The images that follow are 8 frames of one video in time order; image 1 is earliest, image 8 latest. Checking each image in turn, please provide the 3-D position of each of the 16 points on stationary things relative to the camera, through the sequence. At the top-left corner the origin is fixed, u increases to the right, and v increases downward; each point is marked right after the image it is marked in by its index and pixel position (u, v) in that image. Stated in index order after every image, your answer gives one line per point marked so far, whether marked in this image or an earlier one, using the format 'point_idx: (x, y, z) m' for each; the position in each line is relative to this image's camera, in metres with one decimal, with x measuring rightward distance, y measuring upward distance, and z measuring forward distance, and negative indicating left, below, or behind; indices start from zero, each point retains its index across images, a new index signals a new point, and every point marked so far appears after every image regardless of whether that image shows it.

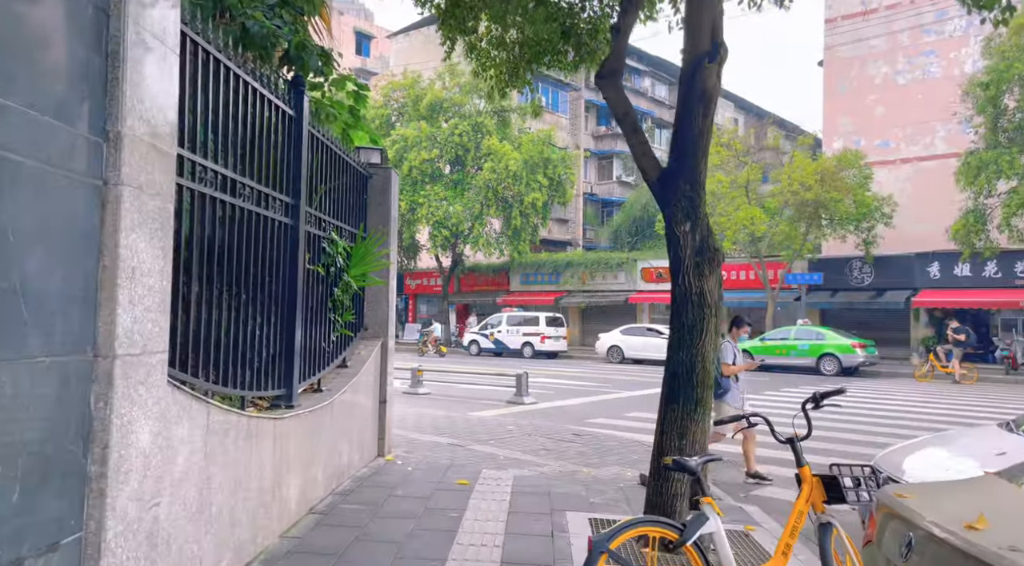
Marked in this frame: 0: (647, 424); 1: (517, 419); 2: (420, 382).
0: (+1.9, -1.9, +12.7) m
1: (+0.1, -1.8, +12.0) m
2: (-1.6, -1.8, +16.3) m
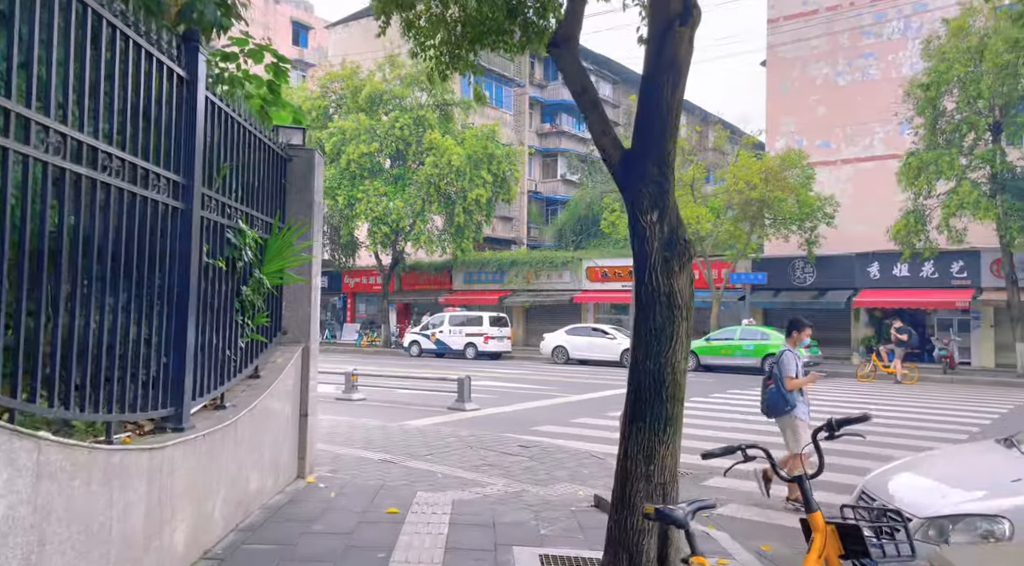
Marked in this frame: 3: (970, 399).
0: (+1.1, -1.9, +12.0) m
1: (-0.7, -1.8, +11.2) m
2: (-2.6, -1.7, +15.3) m
3: (+9.6, -2.4, +19.1) m
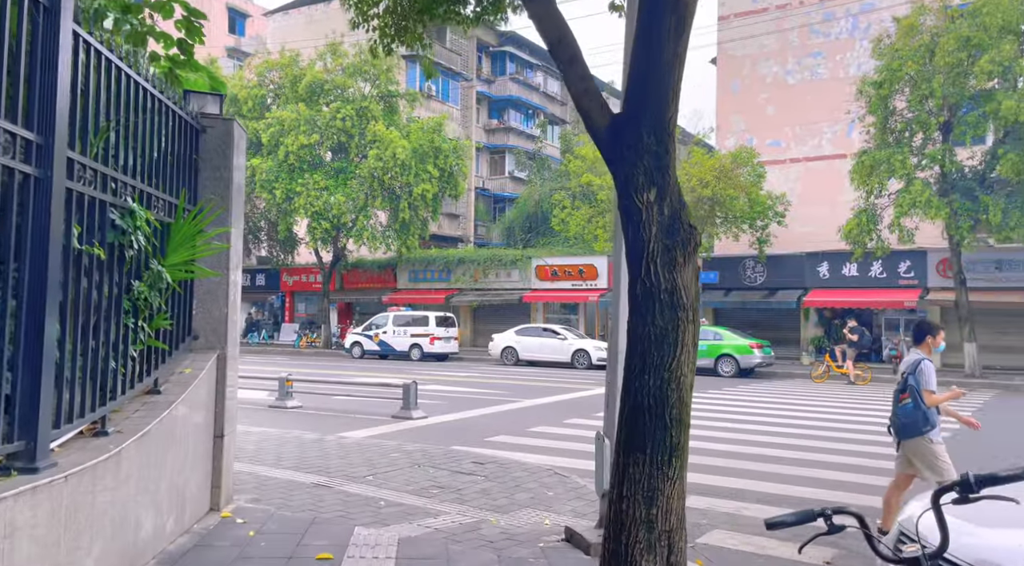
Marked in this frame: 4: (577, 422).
0: (+0.5, -1.9, +11.0) m
1: (-1.2, -1.7, +10.1) m
2: (-3.4, -1.7, +14.1) m
3: (+8.6, -2.4, +18.7) m
4: (+0.9, -1.9, +12.7) m
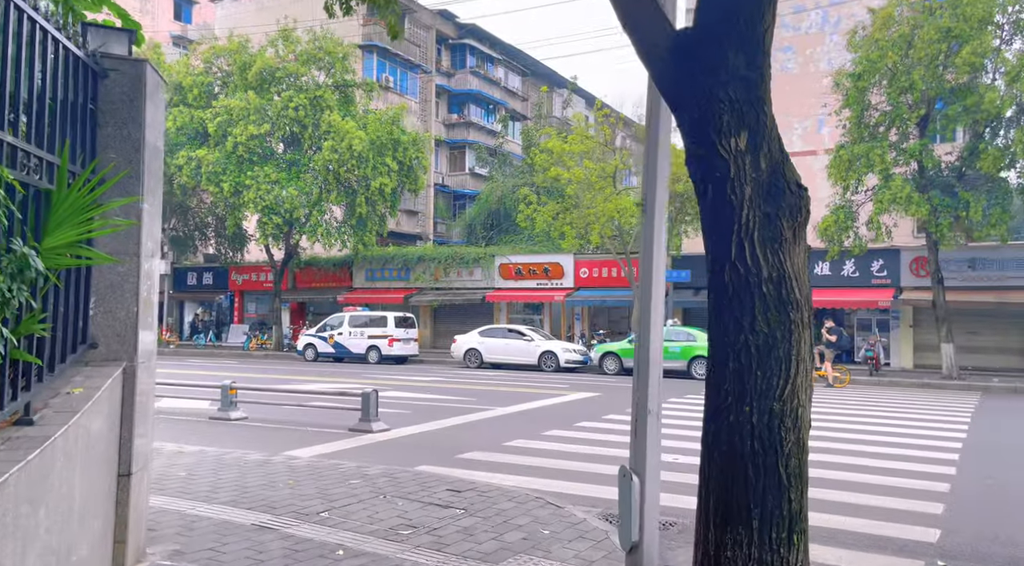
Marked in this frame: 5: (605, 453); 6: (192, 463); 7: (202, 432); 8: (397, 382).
0: (+0.2, -1.9, +9.8) m
1: (-1.4, -1.7, +8.8) m
2: (-3.8, -1.7, +12.7) m
3: (+7.9, -2.3, +17.8) m
4: (+0.6, -1.9, +11.5) m
5: (+1.0, -1.9, +10.1) m
6: (-2.8, -1.6, +7.9) m
7: (-3.9, -1.9, +11.3) m
8: (-2.5, -2.2, +20.0) m
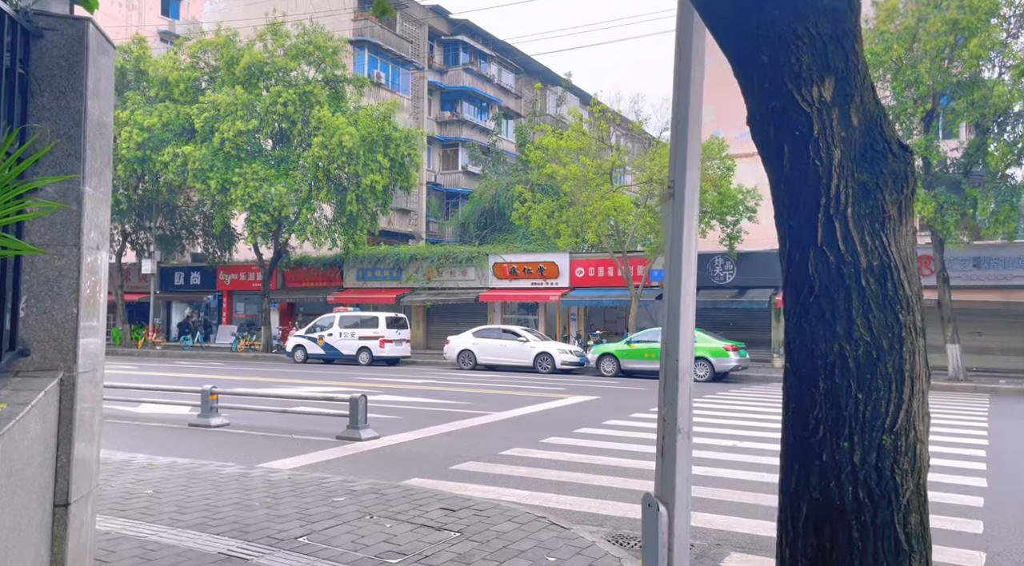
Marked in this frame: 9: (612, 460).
0: (+0.2, -1.8, +9.2) m
1: (-1.5, -1.7, +8.2) m
2: (-3.9, -1.6, +12.0) m
3: (+7.8, -2.3, +17.3) m
4: (+0.5, -1.9, +10.8) m
5: (+1.0, -1.8, +9.4) m
6: (-2.8, -1.5, +7.3) m
7: (-3.9, -1.9, +10.7) m
8: (-2.6, -2.2, +19.4) m
9: (+1.1, -1.8, +9.6) m
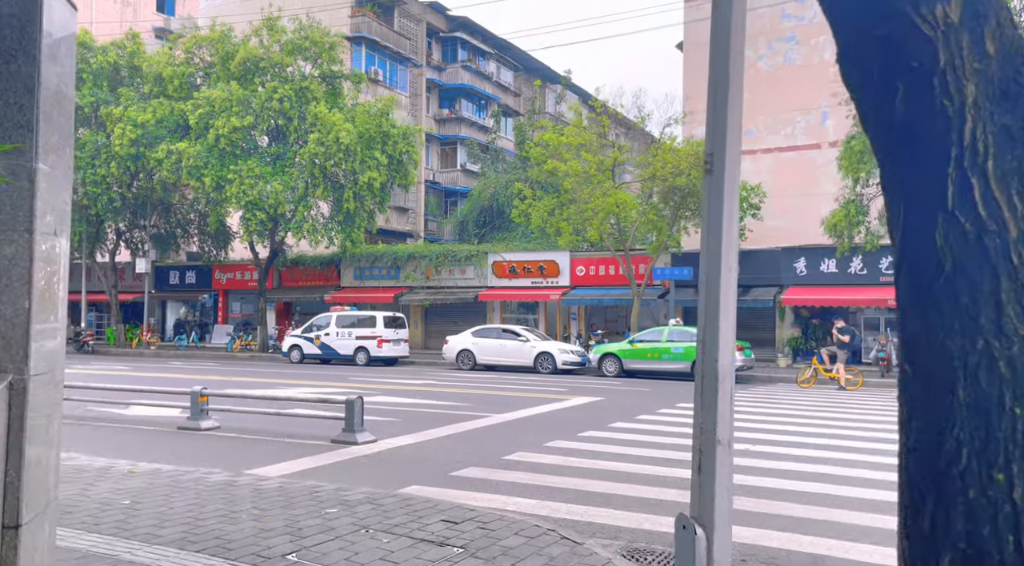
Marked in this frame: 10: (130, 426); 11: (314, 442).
0: (+0.3, -1.8, +8.7) m
1: (-1.4, -1.6, +7.7) m
2: (-3.8, -1.6, +11.6) m
3: (+7.8, -2.3, +16.8) m
4: (+0.5, -1.8, +10.4) m
5: (+1.0, -1.8, +9.0) m
6: (-2.8, -1.5, +6.8) m
7: (-3.9, -1.8, +10.2) m
8: (-2.6, -2.1, +18.9) m
9: (+1.1, -1.8, +9.1) m
10: (-5.0, -1.9, +11.8) m
11: (-2.3, -1.8, +10.6) m
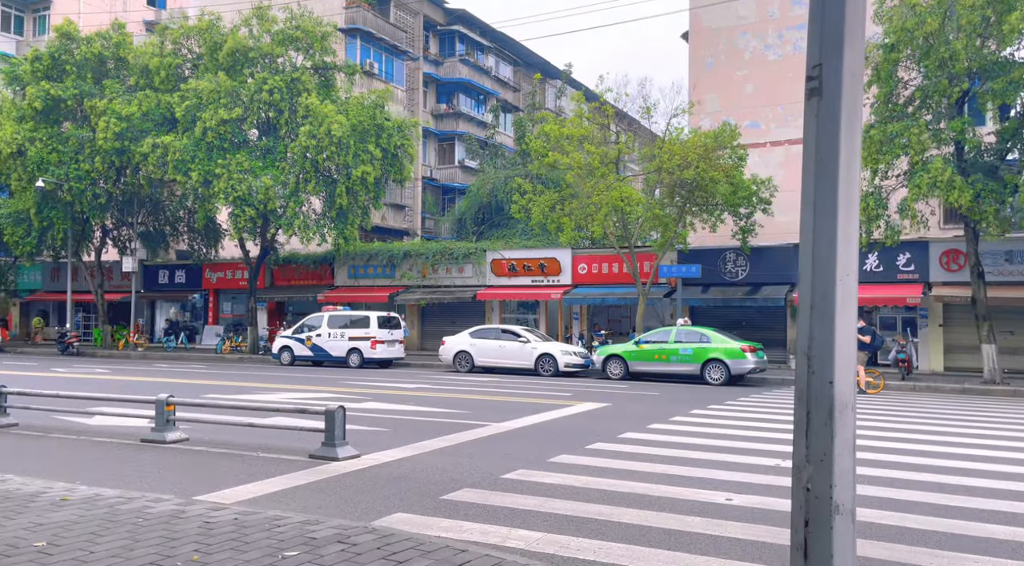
0: (+0.3, -1.8, +7.6) m
1: (-1.4, -1.6, +6.6) m
2: (-3.8, -1.6, +10.5) m
3: (+7.8, -2.2, +15.7) m
4: (+0.5, -1.8, +9.3) m
5: (+1.0, -1.8, +7.9) m
6: (-2.8, -1.5, +5.7) m
7: (-3.9, -1.8, +9.1) m
8: (-2.6, -2.1, +17.8) m
9: (+1.1, -1.8, +8.0) m
10: (-5.0, -1.8, +10.7) m
11: (-2.3, -1.8, +9.5) m
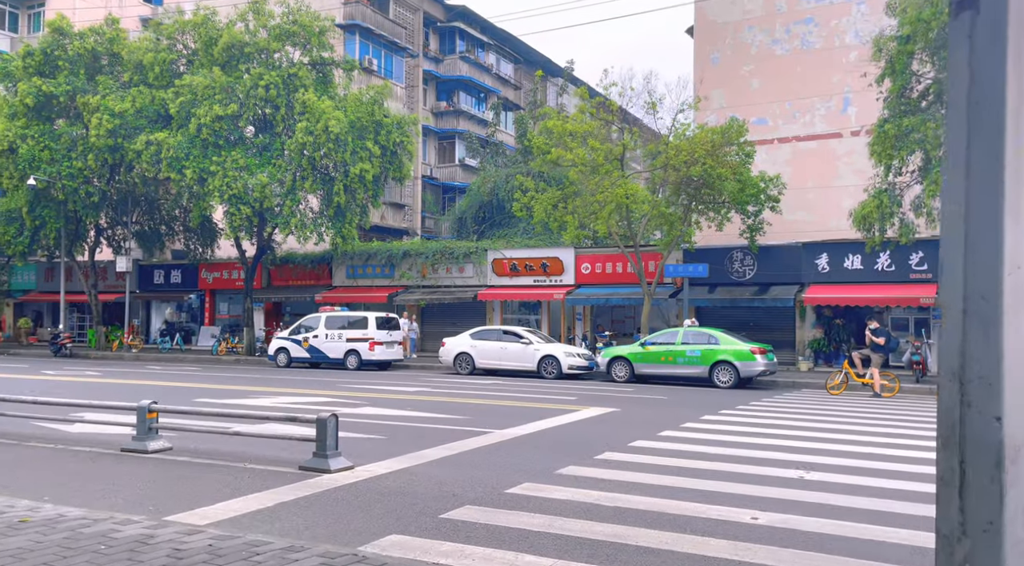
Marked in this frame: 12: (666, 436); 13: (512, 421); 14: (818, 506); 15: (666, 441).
0: (+0.3, -1.7, +7.0) m
1: (-1.4, -1.6, +6.0) m
2: (-3.8, -1.6, +9.8) m
3: (+7.9, -2.2, +15.1) m
4: (+0.6, -1.8, +8.6) m
5: (+1.1, -1.7, +7.3) m
6: (-2.7, -1.5, +5.1) m
7: (-3.8, -1.8, +8.5) m
8: (-2.6, -2.1, +17.2) m
9: (+1.1, -1.8, +7.4) m
10: (-4.9, -1.8, +10.1) m
11: (-2.3, -1.8, +8.8) m
12: (+1.9, -1.9, +11.1) m
13: (0.0, -1.9, +12.3) m
14: (+2.5, -1.8, +7.4) m
15: (+1.8, -1.9, +10.7) m
